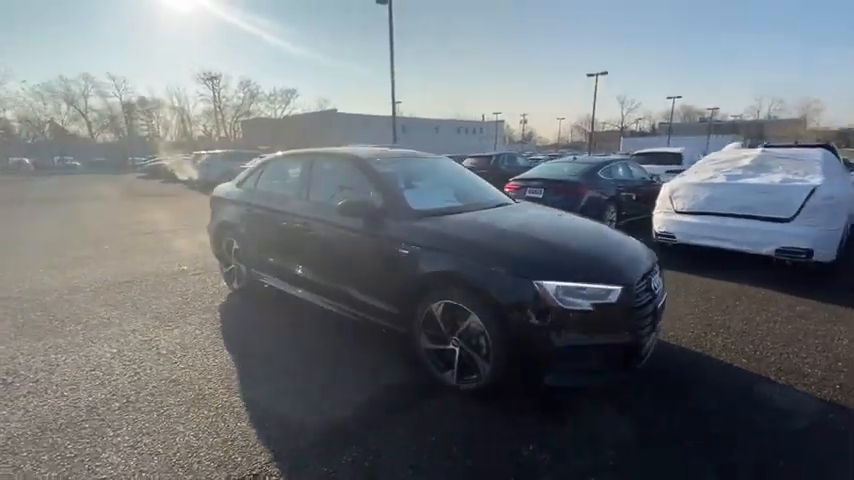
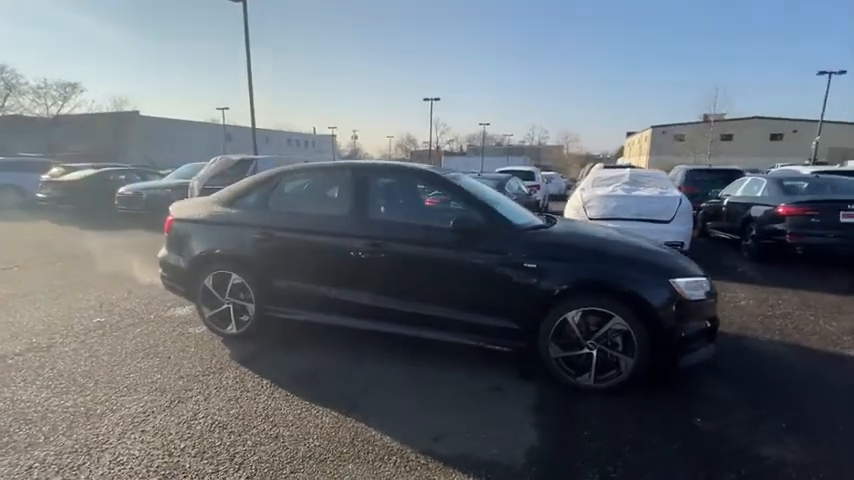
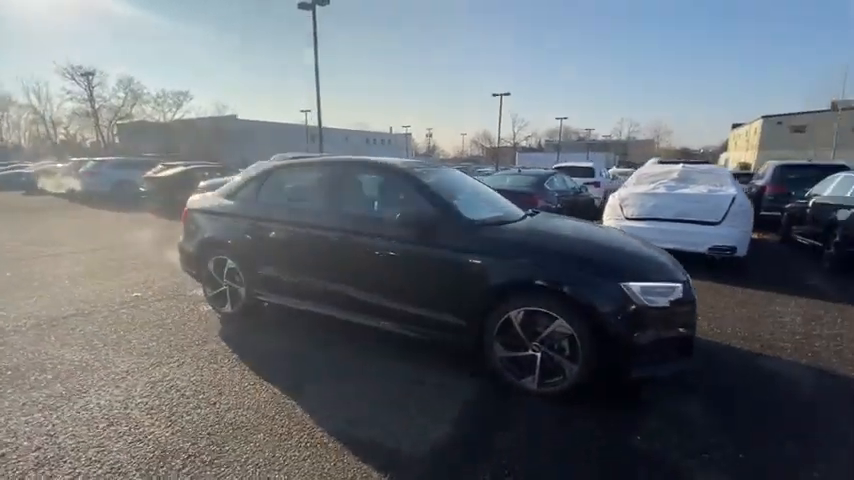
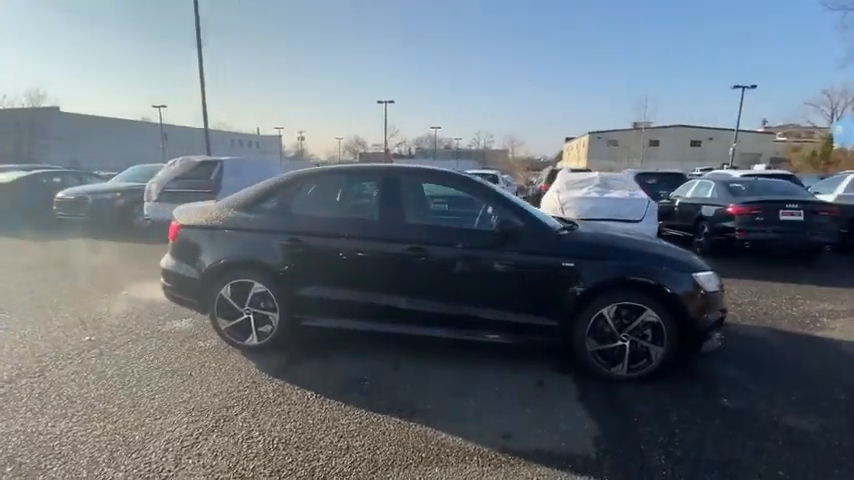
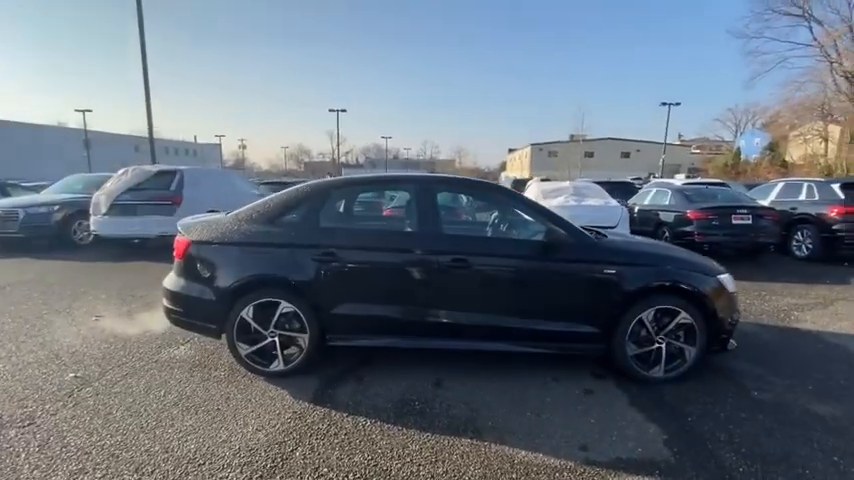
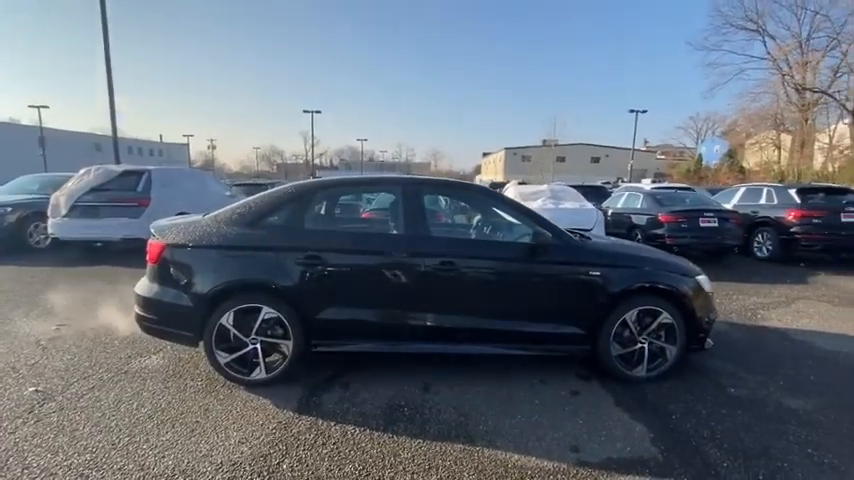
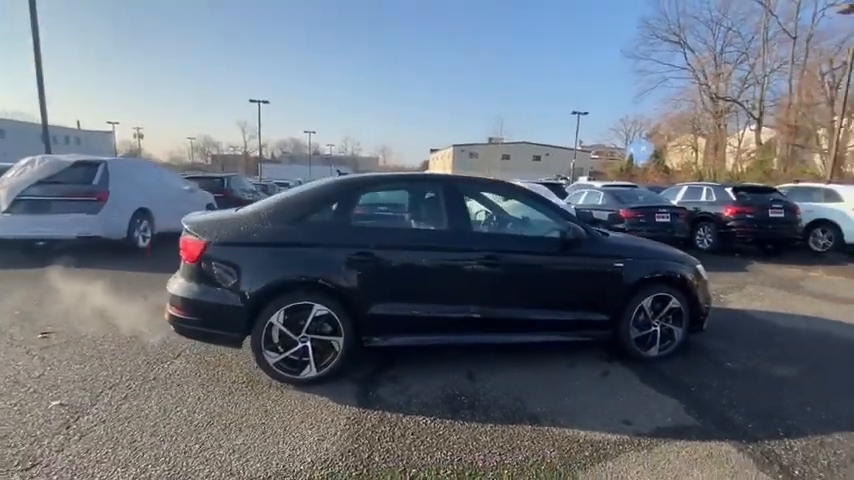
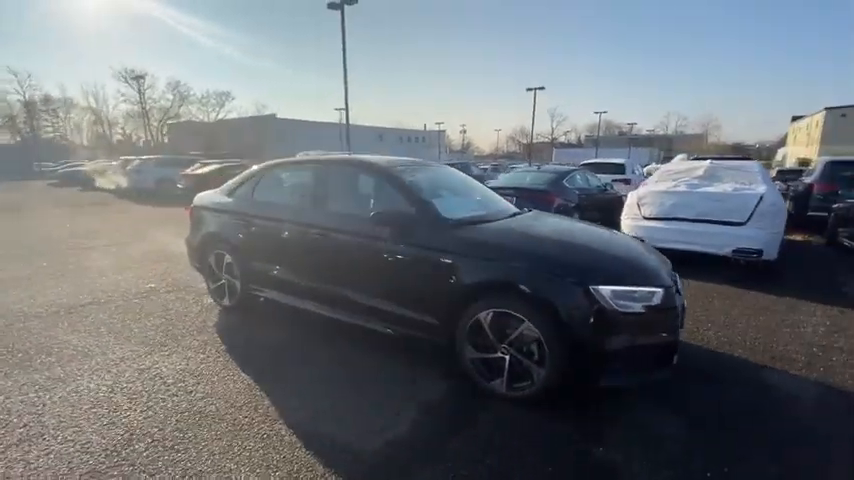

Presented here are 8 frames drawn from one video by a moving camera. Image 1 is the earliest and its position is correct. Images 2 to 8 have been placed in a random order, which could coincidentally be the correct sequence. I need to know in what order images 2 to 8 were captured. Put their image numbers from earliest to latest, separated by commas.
8, 3, 2, 4, 5, 6, 7
